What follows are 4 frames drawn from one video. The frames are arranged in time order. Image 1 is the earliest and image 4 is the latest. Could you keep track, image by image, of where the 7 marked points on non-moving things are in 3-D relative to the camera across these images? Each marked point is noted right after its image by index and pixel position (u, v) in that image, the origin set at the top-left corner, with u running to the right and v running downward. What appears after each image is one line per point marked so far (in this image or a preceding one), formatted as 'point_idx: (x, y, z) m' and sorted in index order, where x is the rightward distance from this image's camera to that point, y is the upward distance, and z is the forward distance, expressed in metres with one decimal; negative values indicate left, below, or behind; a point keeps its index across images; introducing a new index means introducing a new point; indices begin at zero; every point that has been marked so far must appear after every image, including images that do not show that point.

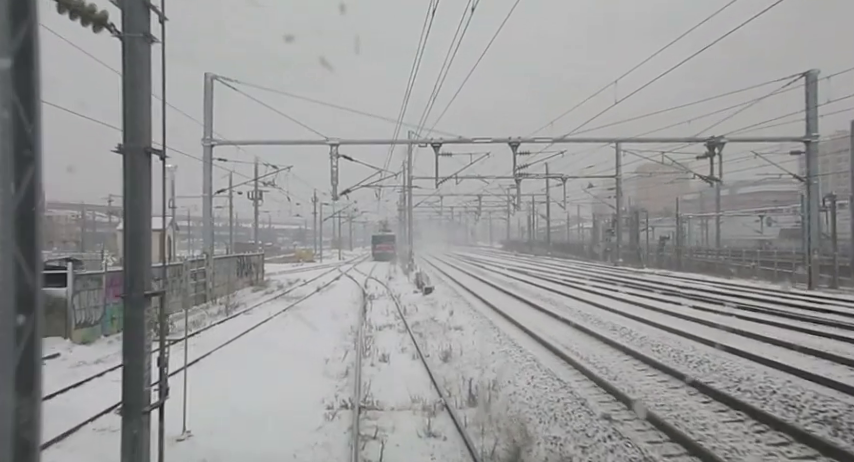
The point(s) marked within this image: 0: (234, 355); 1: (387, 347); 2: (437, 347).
0: (-5.2, -3.2, +12.6) m
1: (-1.1, -3.1, +12.4) m
2: (+0.3, -3.0, +12.1) m
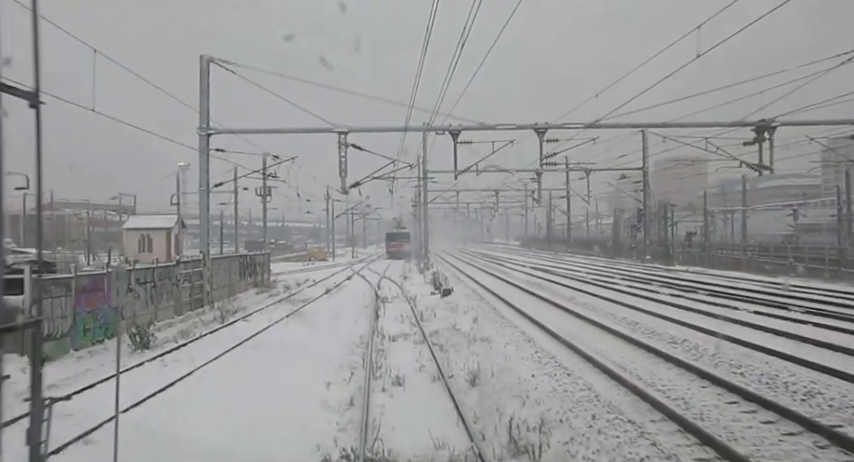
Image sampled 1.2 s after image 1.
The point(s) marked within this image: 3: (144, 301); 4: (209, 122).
0: (-4.7, -3.1, +10.7) m
1: (-0.6, -3.0, +10.4) m
2: (+0.7, -2.9, +10.1) m
3: (-8.4, -2.1, +13.9) m
4: (-8.7, +4.3, +18.5) m
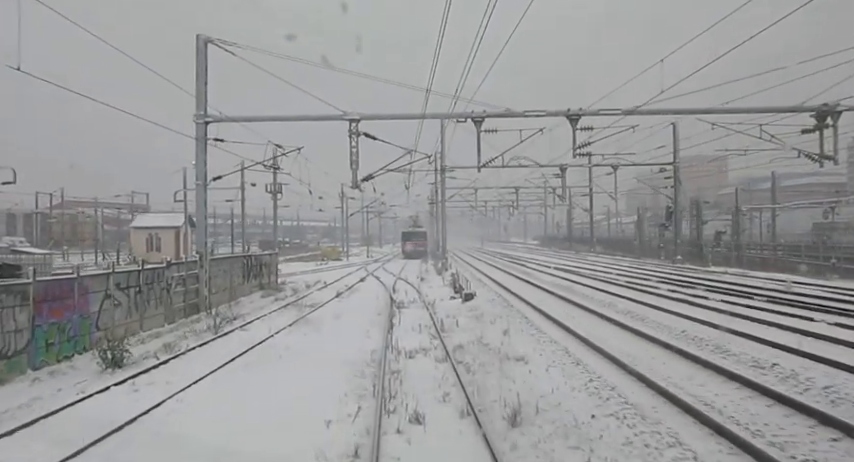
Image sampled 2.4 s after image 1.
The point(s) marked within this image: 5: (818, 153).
0: (-4.2, -3.1, +8.9) m
1: (-0.1, -2.9, +8.5) m
2: (+1.2, -2.9, +8.1) m
3: (-7.9, -2.0, +12.2) m
4: (-7.9, +4.4, +16.8) m
5: (+16.7, +3.3, +19.9) m
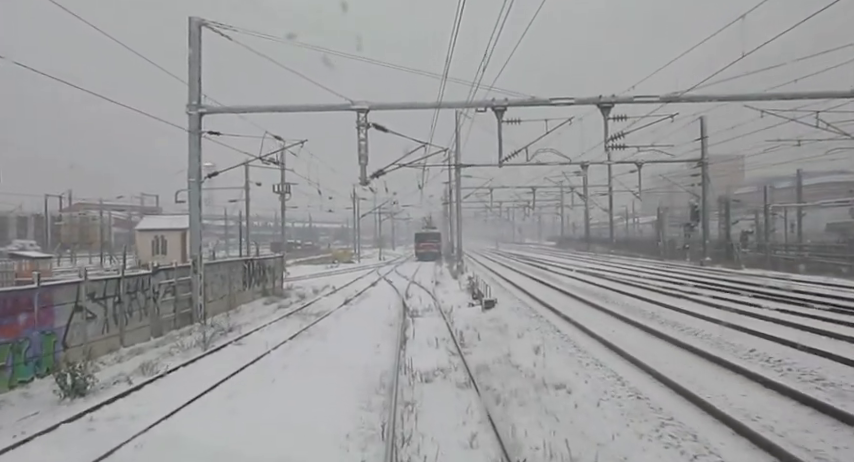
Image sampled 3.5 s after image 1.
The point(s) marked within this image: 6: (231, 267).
0: (-3.9, -3.1, +7.3) m
1: (+0.2, -2.9, +6.8) m
2: (+1.5, -2.9, +6.3) m
3: (-7.4, -2.1, +10.7) m
4: (-7.4, +4.3, +15.3) m
5: (+17.3, +3.4, +17.8) m
6: (-7.4, -1.3, +17.6) m
